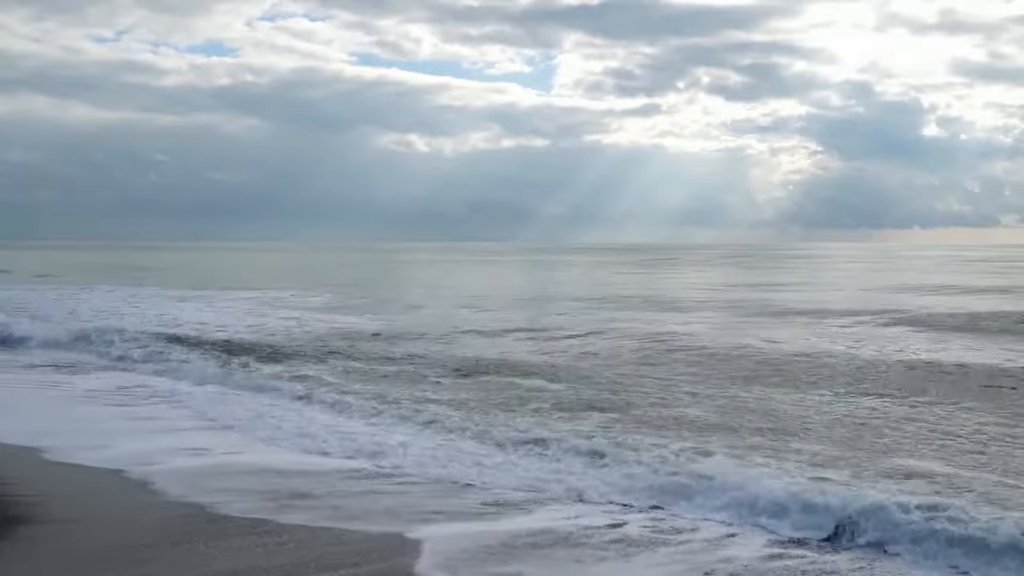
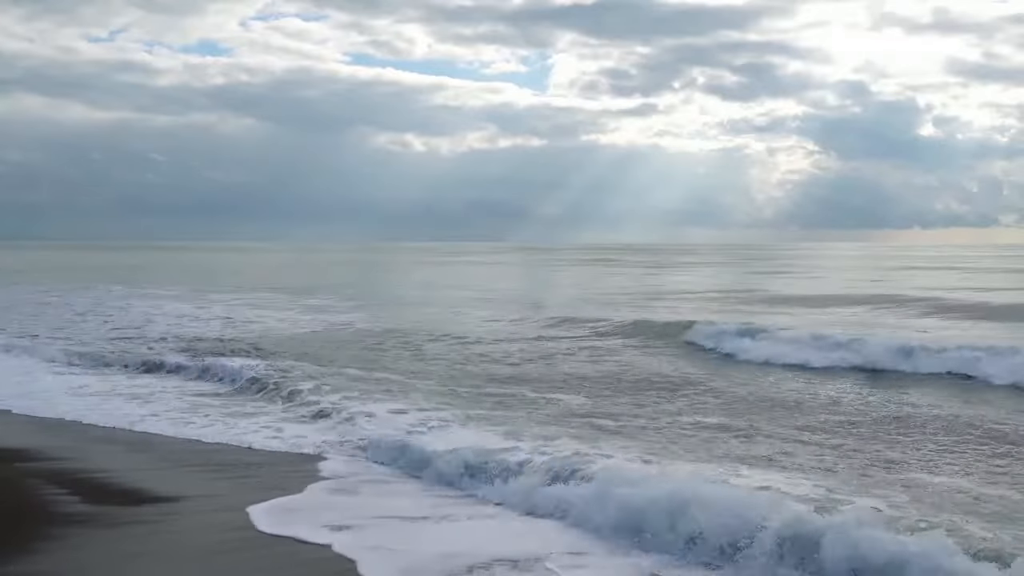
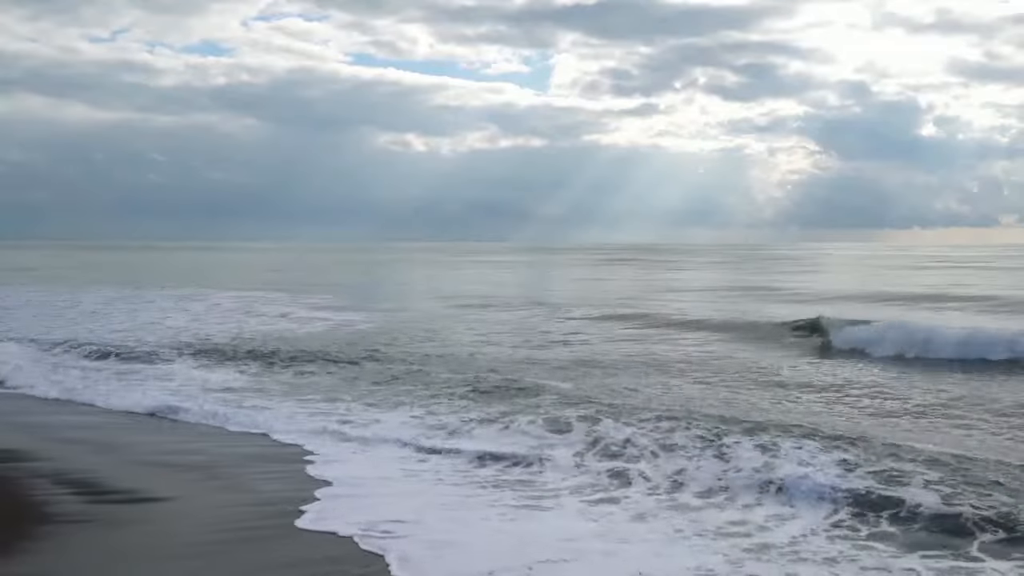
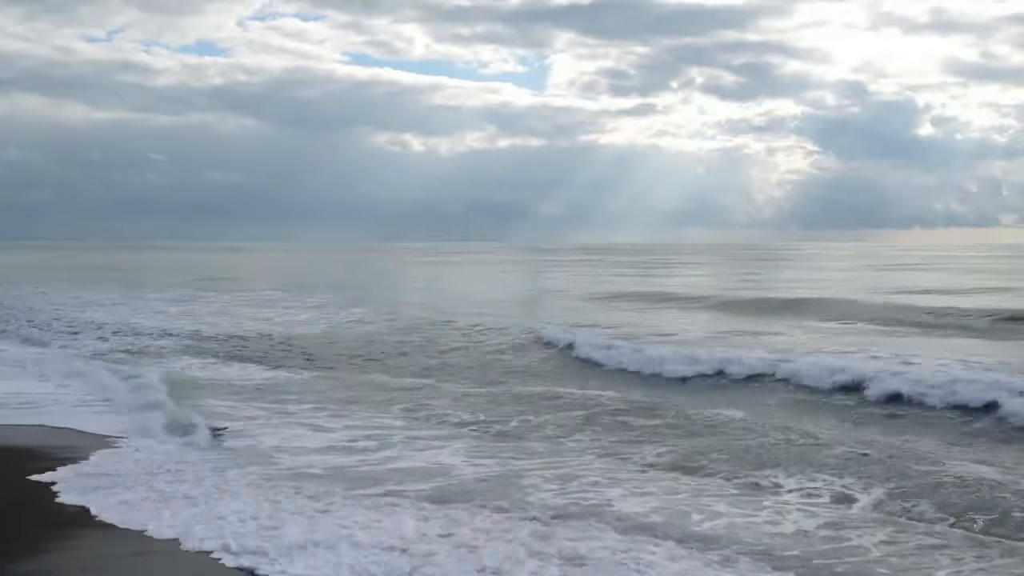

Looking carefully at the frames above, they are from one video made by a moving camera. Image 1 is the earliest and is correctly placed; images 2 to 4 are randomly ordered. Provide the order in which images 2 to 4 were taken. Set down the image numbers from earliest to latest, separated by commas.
3, 2, 4
